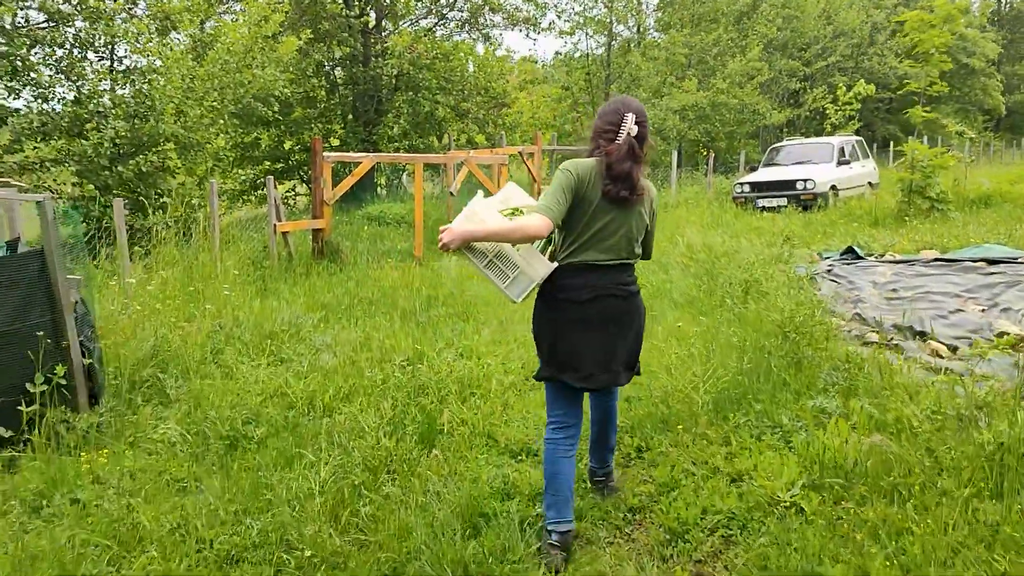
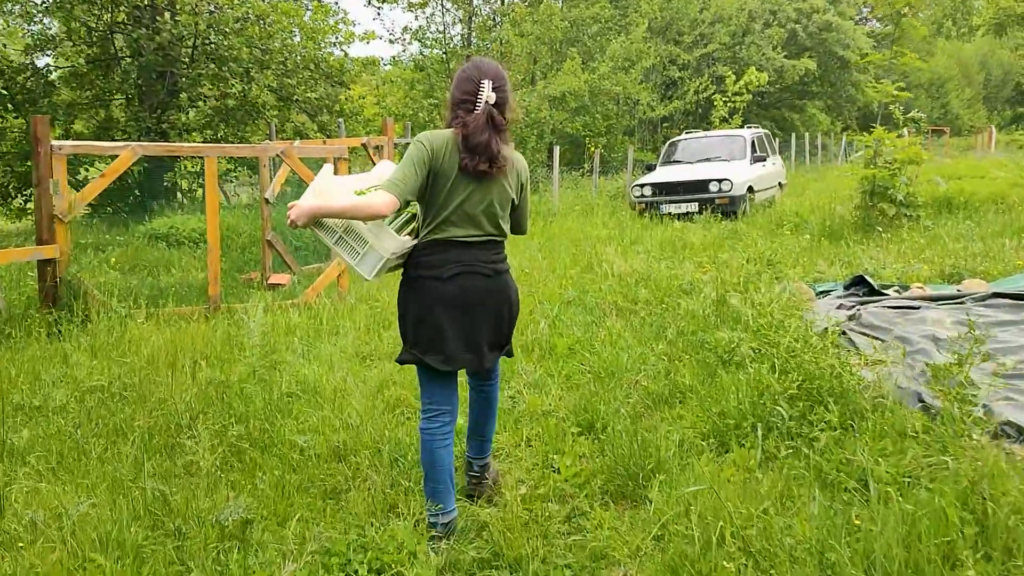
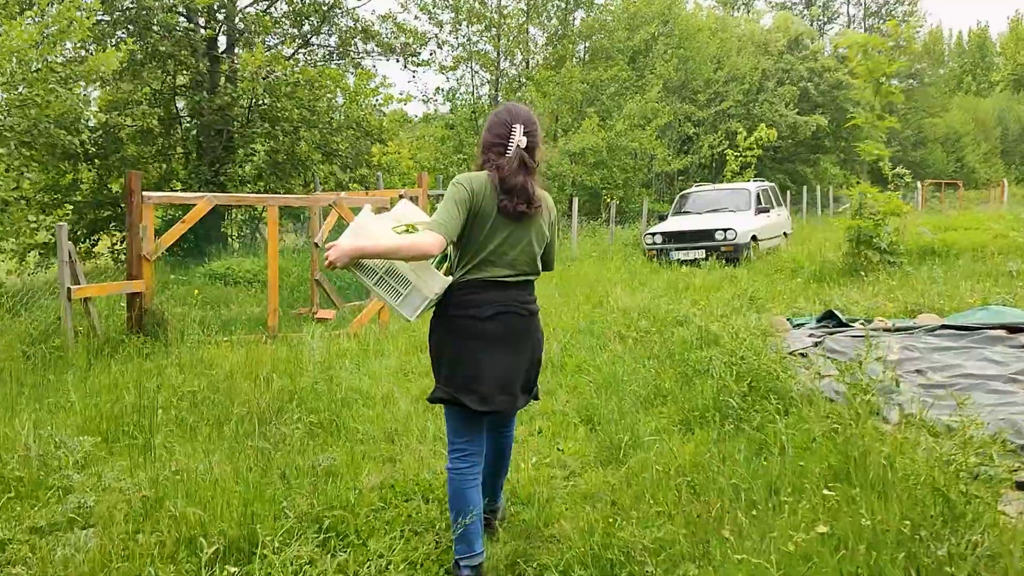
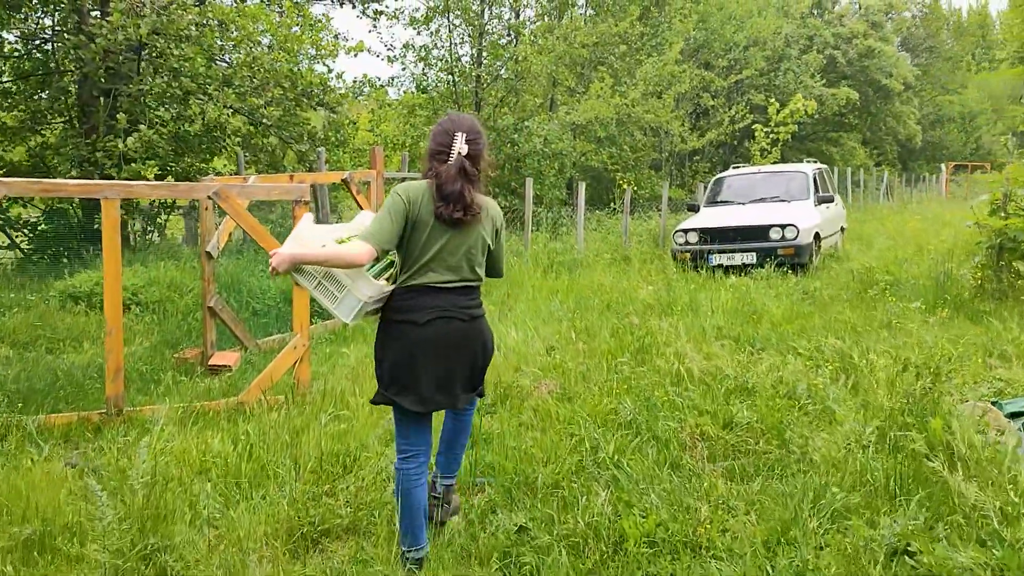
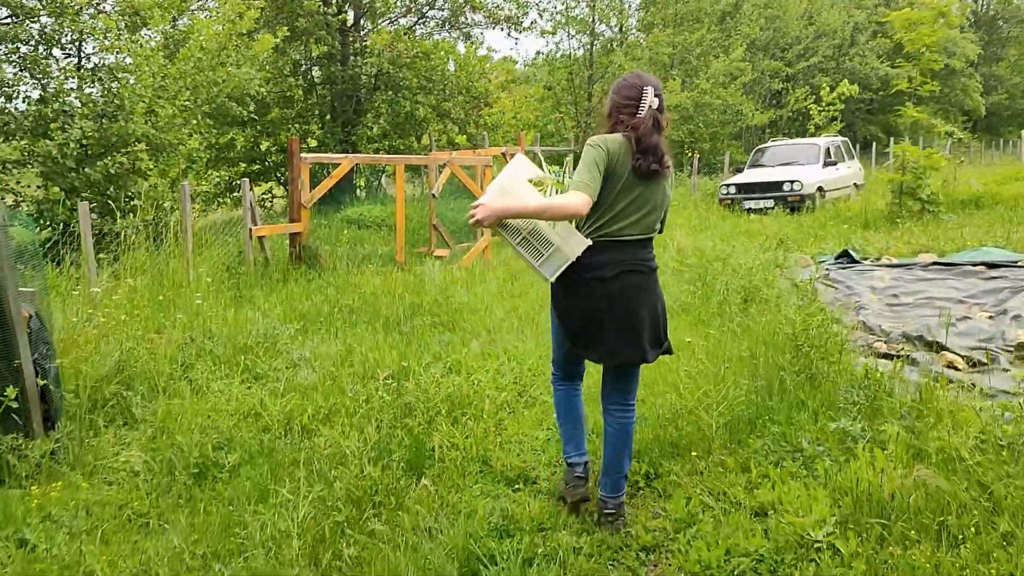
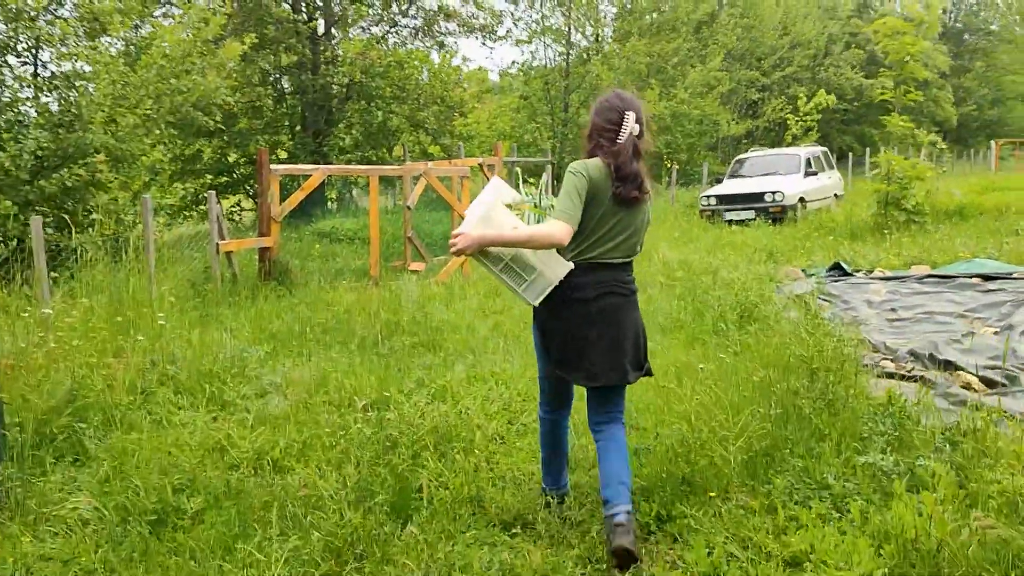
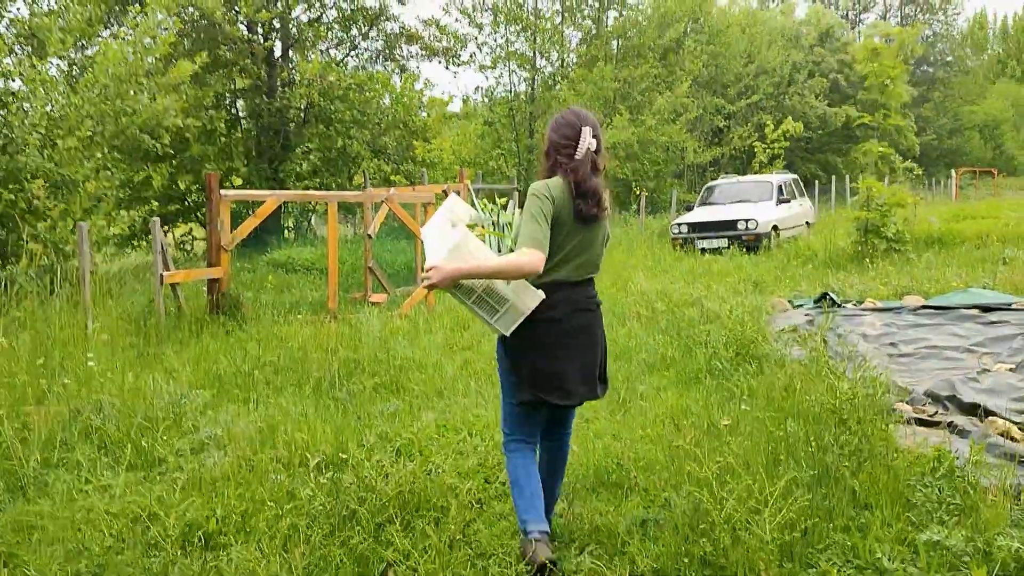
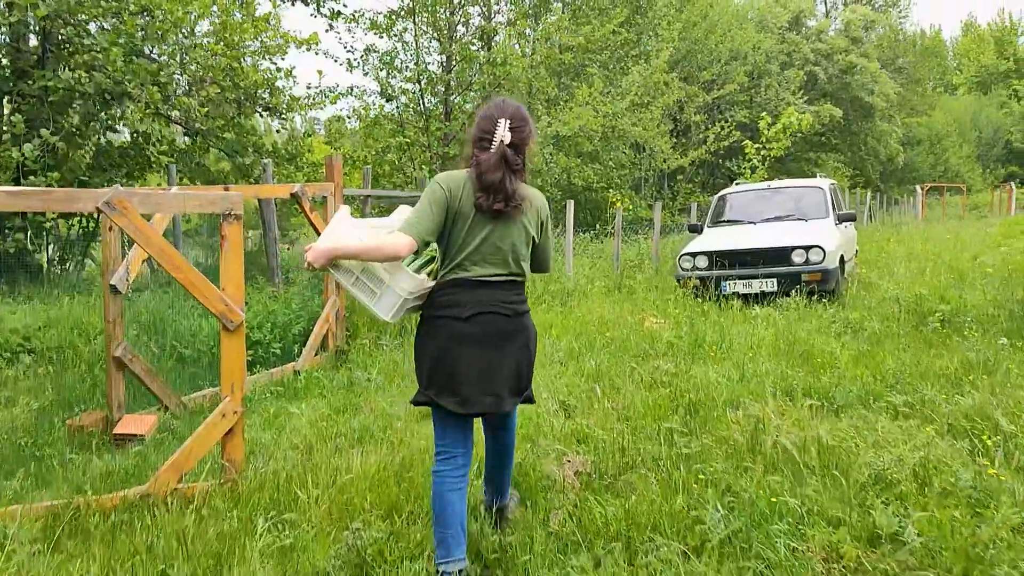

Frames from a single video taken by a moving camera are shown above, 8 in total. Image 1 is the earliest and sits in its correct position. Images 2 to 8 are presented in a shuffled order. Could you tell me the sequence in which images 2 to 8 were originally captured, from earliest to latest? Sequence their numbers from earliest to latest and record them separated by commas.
5, 6, 7, 3, 2, 4, 8
